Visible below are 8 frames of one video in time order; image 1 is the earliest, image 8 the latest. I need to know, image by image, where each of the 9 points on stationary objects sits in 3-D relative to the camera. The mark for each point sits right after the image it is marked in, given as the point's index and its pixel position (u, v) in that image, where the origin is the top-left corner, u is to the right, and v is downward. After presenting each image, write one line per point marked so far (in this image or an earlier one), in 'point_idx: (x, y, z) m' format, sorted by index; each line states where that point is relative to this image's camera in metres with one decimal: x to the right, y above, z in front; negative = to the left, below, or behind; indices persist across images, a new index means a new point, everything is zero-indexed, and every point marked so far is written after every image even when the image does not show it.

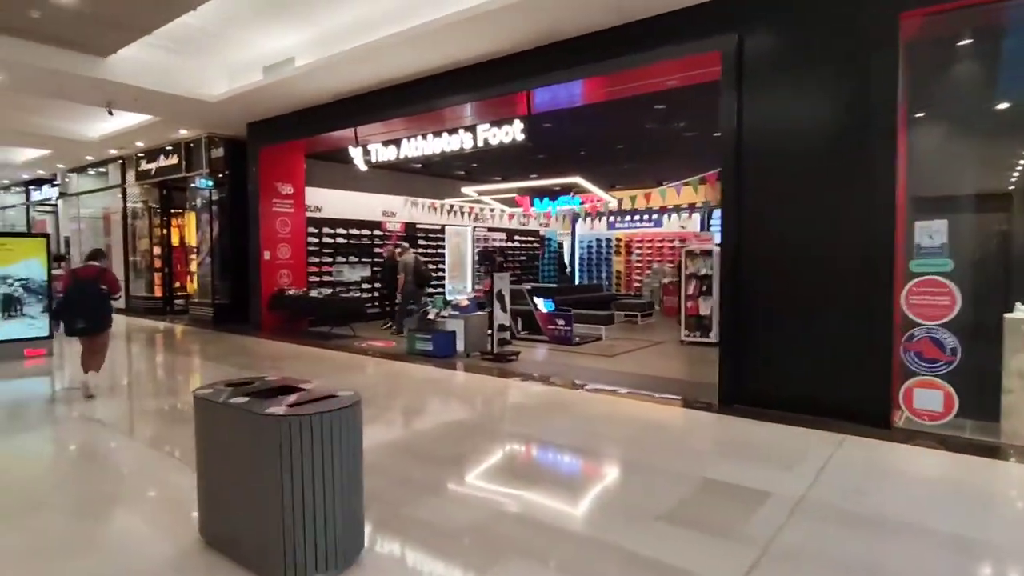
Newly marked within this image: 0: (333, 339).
0: (-2.8, -0.8, +9.4) m
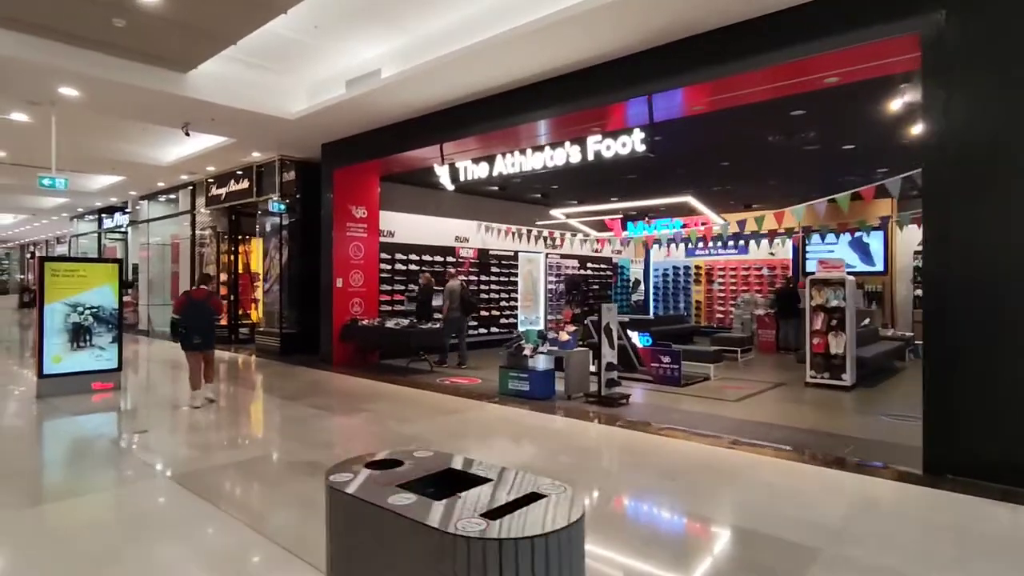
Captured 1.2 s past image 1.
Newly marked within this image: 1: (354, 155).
0: (-1.5, -1.3, +8.7) m
1: (-2.5, +2.0, +8.9) m
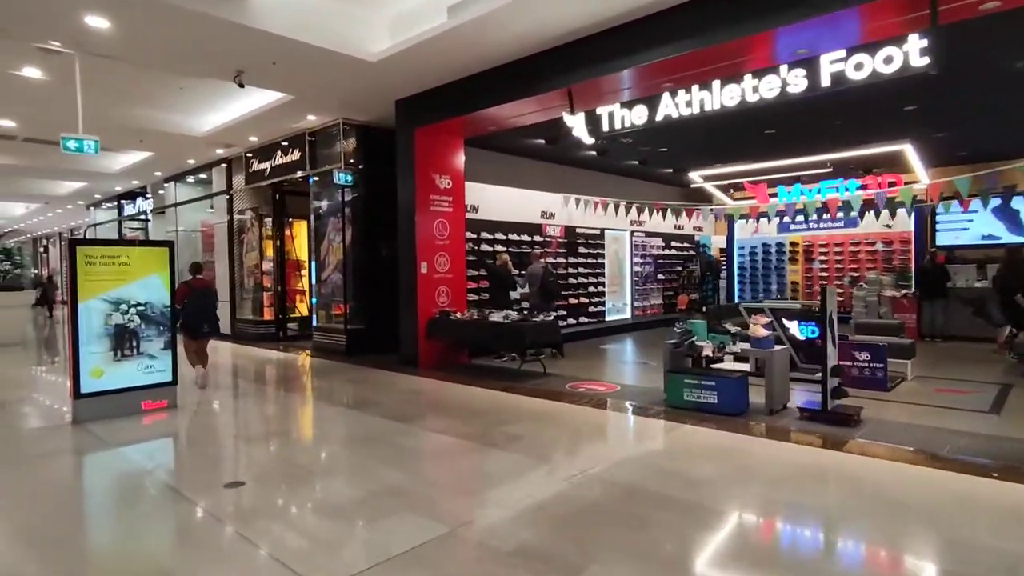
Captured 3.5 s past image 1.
0: (+0.1, -1.1, +7.1) m
1: (-0.9, +2.2, +7.2) m
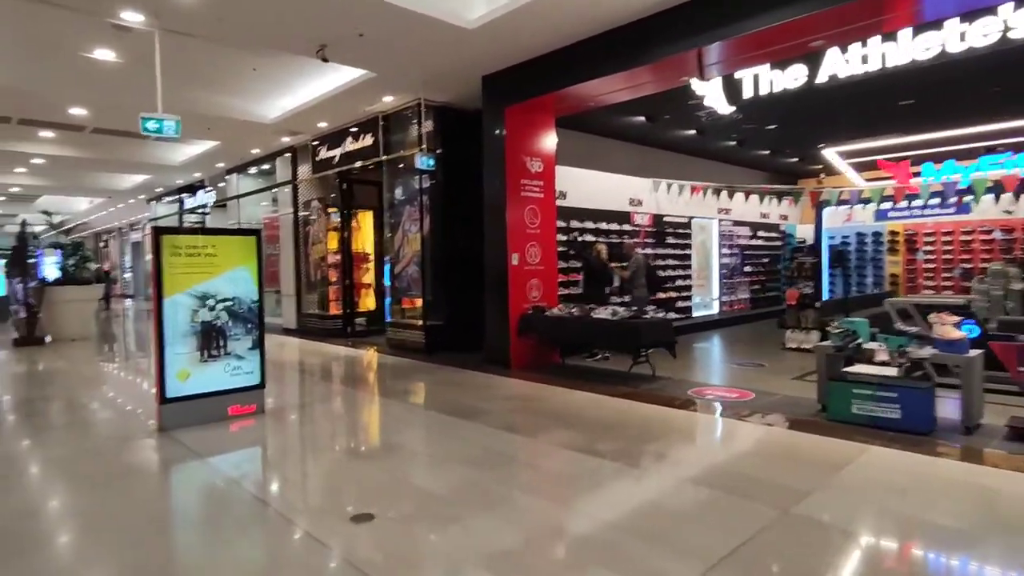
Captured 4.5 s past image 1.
0: (+1.3, -1.0, +6.4) m
1: (+0.2, +2.3, +6.5) m
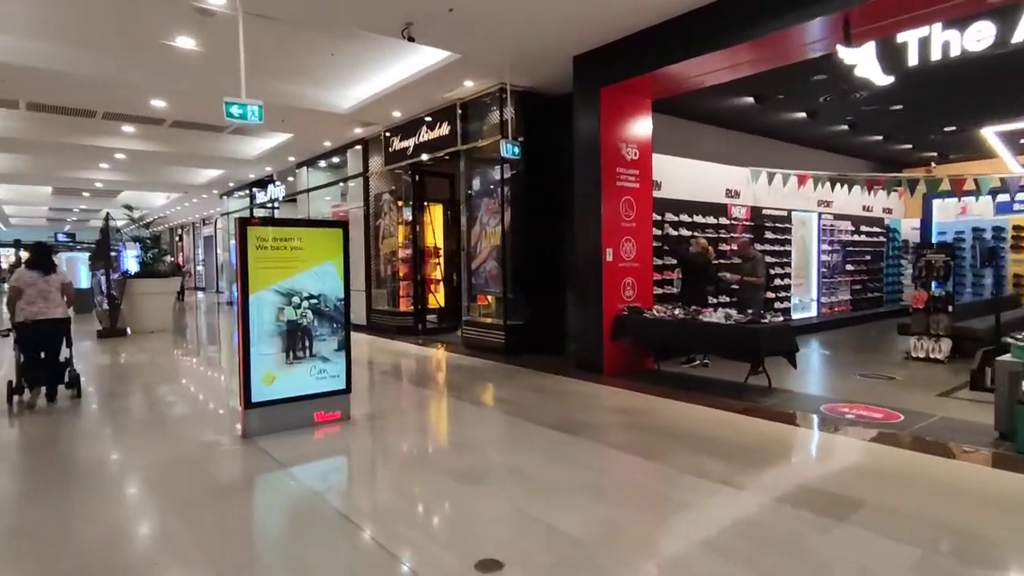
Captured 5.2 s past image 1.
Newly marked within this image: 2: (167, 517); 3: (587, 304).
0: (+2.2, -1.0, +5.7) m
1: (+1.2, +2.3, +5.9) m
2: (-1.9, -1.3, +3.2) m
3: (+0.8, -0.2, +6.4) m
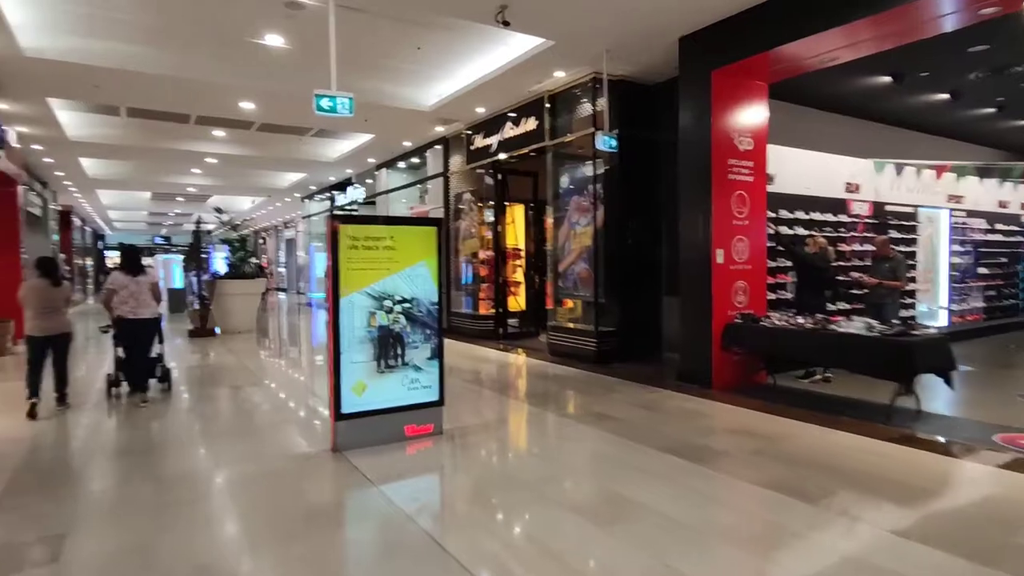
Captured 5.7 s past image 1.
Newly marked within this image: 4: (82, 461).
0: (+3.1, -1.1, +4.9) m
1: (+2.2, +2.3, +5.3) m
2: (-1.3, -1.3, +2.9) m
3: (+1.8, -0.2, +5.8) m
4: (-3.1, -1.2, +4.2) m
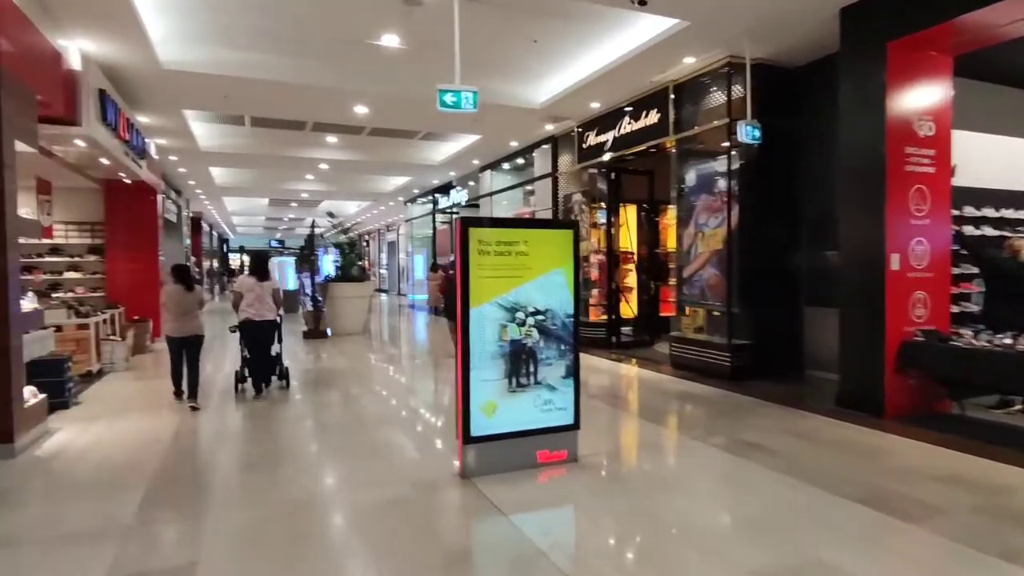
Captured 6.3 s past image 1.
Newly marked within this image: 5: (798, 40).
0: (+4.1, -1.2, +3.9) m
1: (+3.2, +2.2, +4.4) m
2: (-0.6, -1.3, +2.6) m
3: (+3.0, -0.3, +5.0) m
4: (-2.2, -1.3, +4.2) m
5: (+2.8, +2.5, +5.7) m
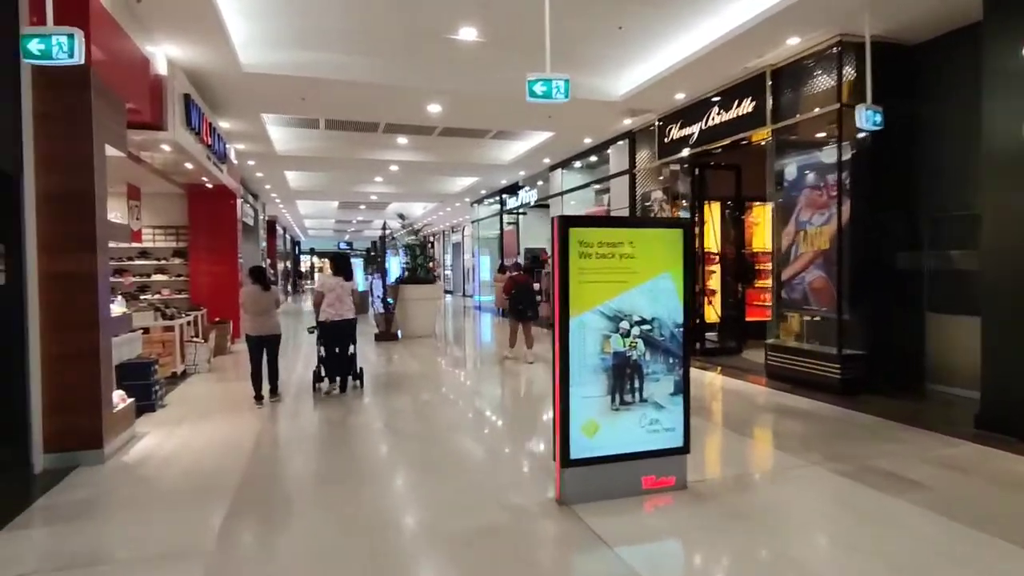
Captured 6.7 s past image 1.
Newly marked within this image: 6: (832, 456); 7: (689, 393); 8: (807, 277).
0: (+4.7, -1.2, +3.1) m
1: (+3.9, +2.1, +3.7) m
2: (-0.1, -1.4, +2.3) m
3: (+3.7, -0.4, +4.3) m
4: (-1.5, -1.3, +4.0) m
5: (+3.6, +2.4, +5.0) m
6: (+2.3, -1.3, +4.2) m
7: (+1.0, -0.6, +3.4) m
8: (+3.2, +0.1, +6.2) m
